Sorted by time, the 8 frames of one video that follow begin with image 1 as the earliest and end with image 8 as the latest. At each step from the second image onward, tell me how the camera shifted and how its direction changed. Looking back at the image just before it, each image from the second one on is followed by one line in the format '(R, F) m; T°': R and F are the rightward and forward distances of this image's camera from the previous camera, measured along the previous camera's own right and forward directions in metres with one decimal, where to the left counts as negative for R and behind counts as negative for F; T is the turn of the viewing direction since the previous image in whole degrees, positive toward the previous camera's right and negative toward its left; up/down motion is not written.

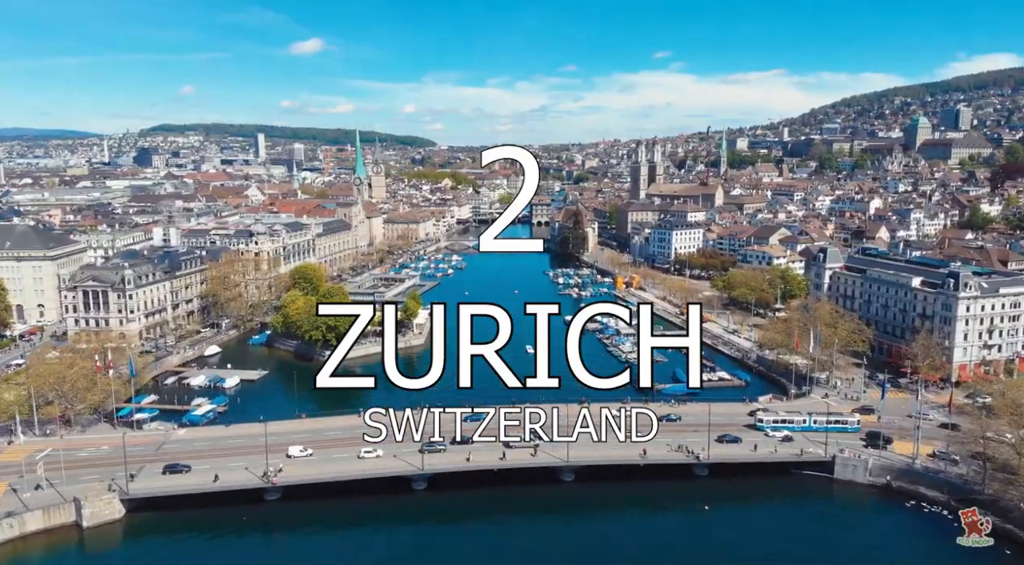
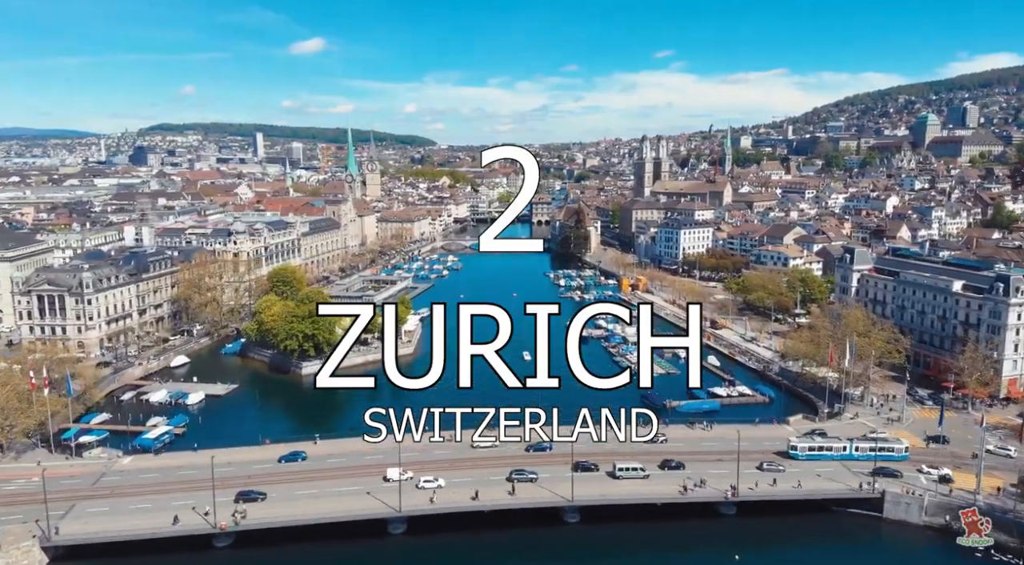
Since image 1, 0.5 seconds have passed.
(+0.2, +5.0) m; 0°
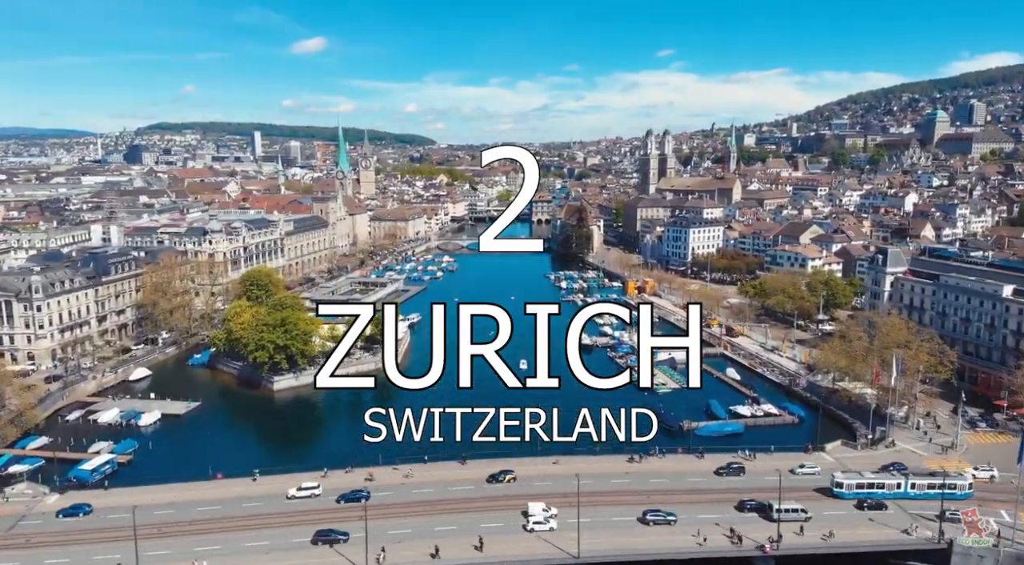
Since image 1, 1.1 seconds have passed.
(+0.2, +5.0) m; 0°
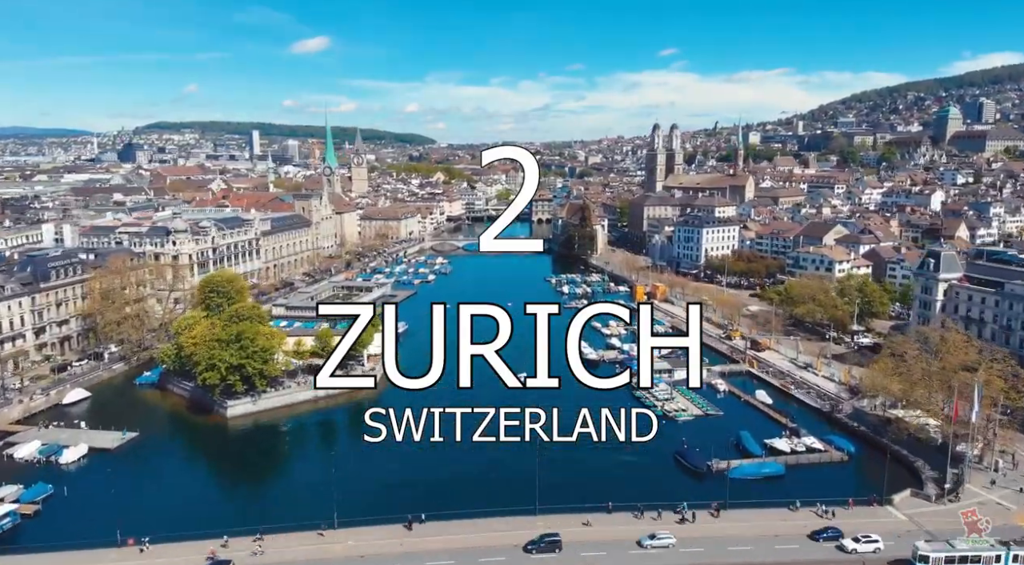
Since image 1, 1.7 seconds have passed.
(+0.3, +6.2) m; 0°
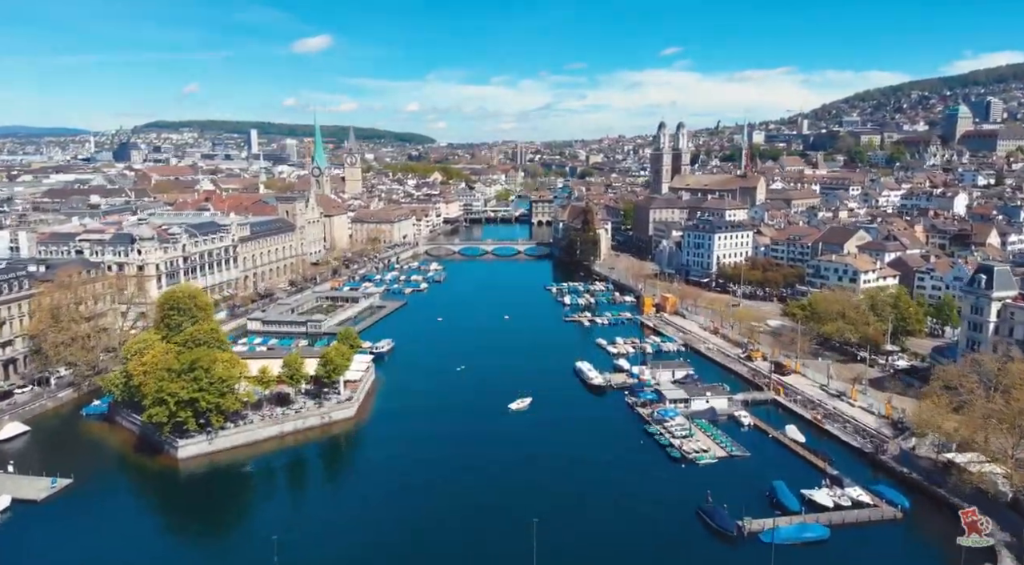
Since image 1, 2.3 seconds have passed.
(+0.2, +4.8) m; 0°
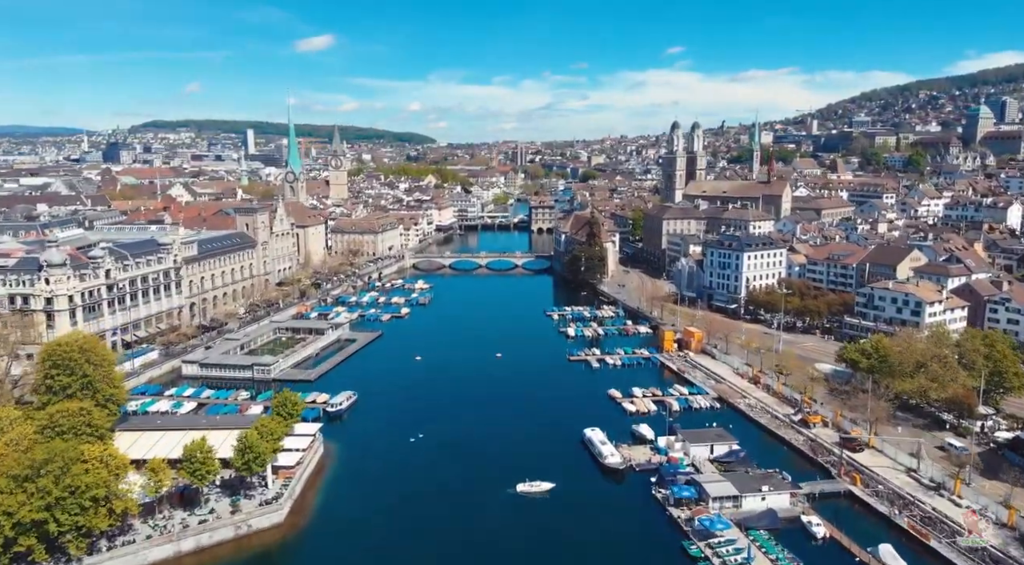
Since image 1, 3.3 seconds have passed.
(+0.5, +9.5) m; 0°
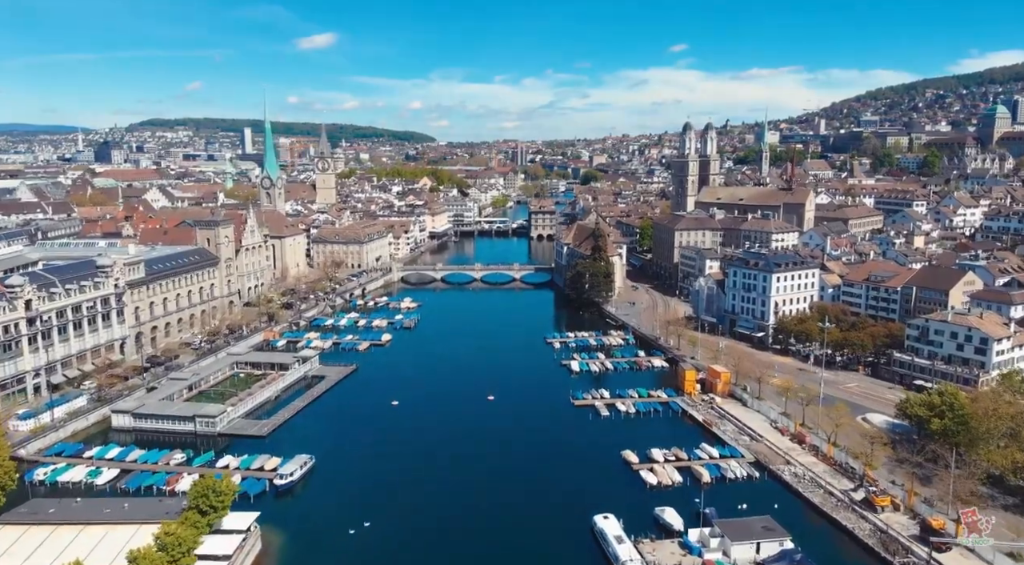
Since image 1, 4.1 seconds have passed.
(+0.3, +7.0) m; 0°
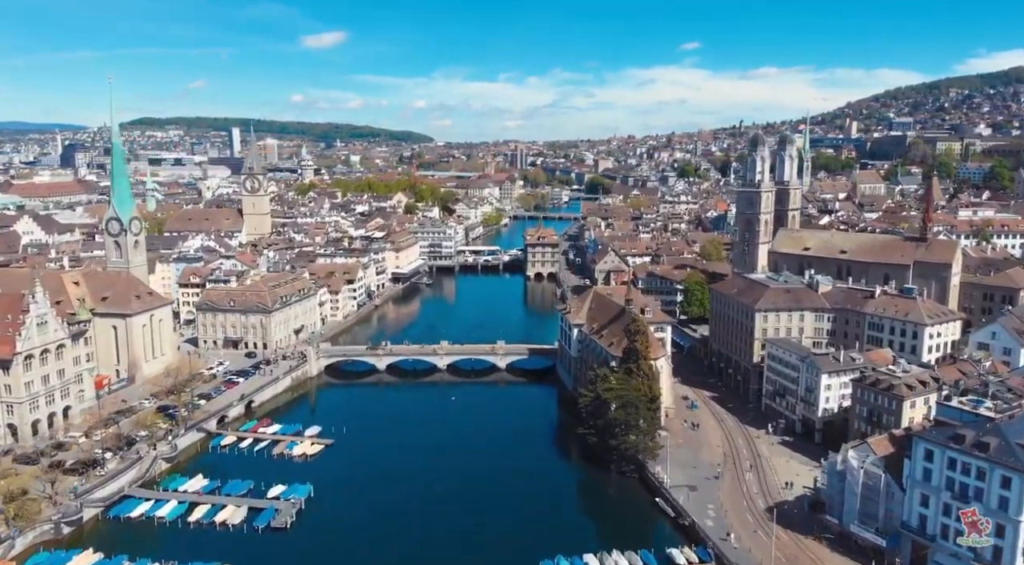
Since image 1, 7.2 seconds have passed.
(+1.3, +26.3) m; 0°
